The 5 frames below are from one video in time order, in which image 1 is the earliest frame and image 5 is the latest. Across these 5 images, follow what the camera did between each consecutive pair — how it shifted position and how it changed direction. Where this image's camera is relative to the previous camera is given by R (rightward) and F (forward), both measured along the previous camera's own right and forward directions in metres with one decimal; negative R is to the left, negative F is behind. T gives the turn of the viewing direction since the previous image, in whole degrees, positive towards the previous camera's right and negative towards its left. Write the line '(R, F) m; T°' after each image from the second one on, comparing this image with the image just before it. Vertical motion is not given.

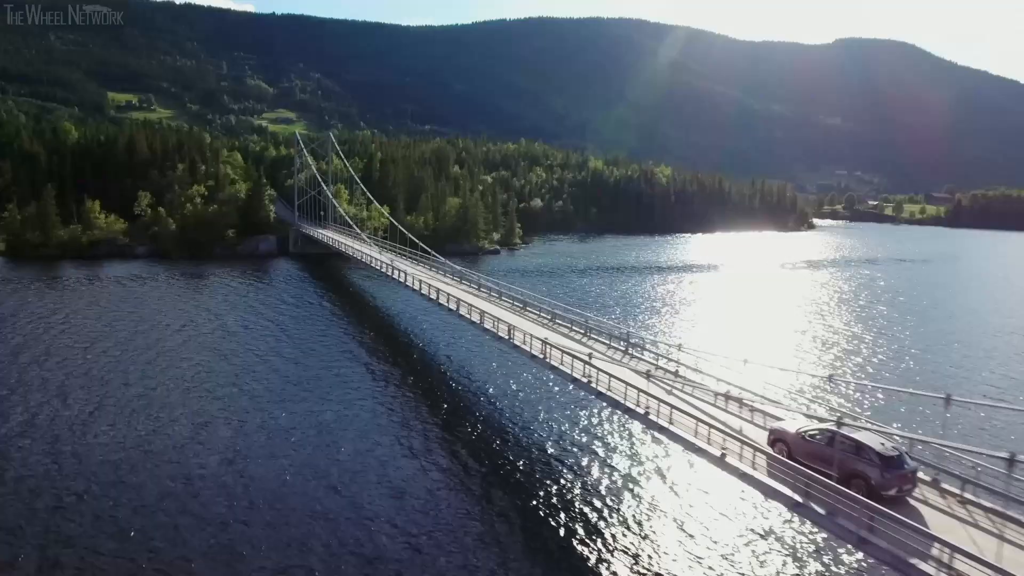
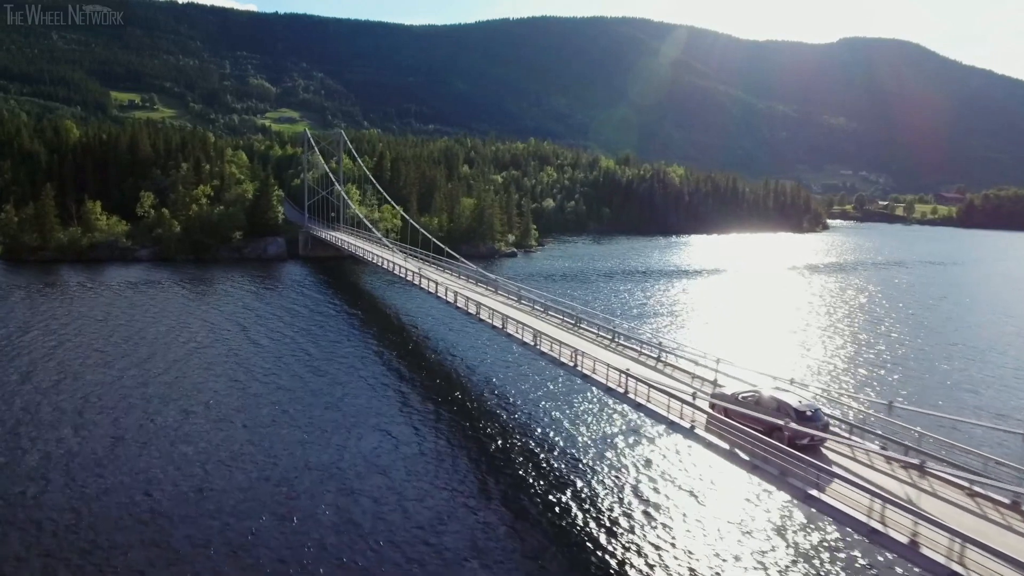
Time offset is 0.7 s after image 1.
(-0.6, +1.1) m; 0°
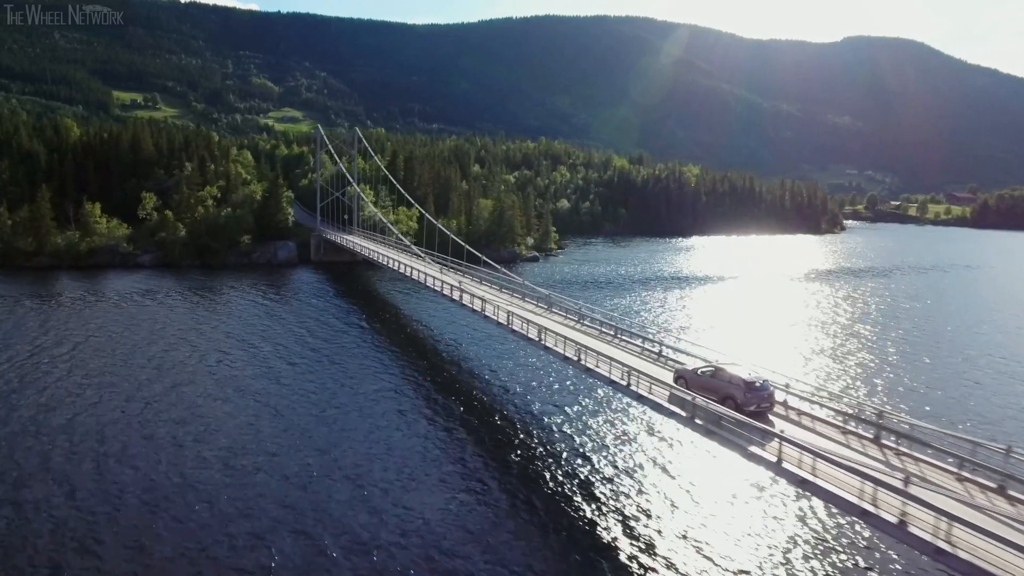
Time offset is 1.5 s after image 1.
(-0.7, +1.3) m; 0°
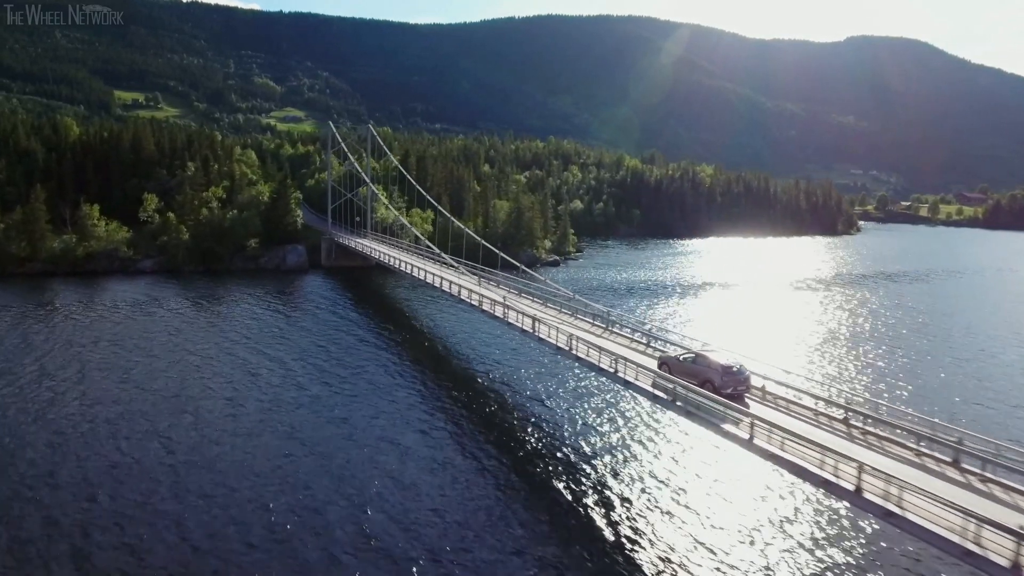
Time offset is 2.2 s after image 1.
(-0.6, +1.2) m; 0°
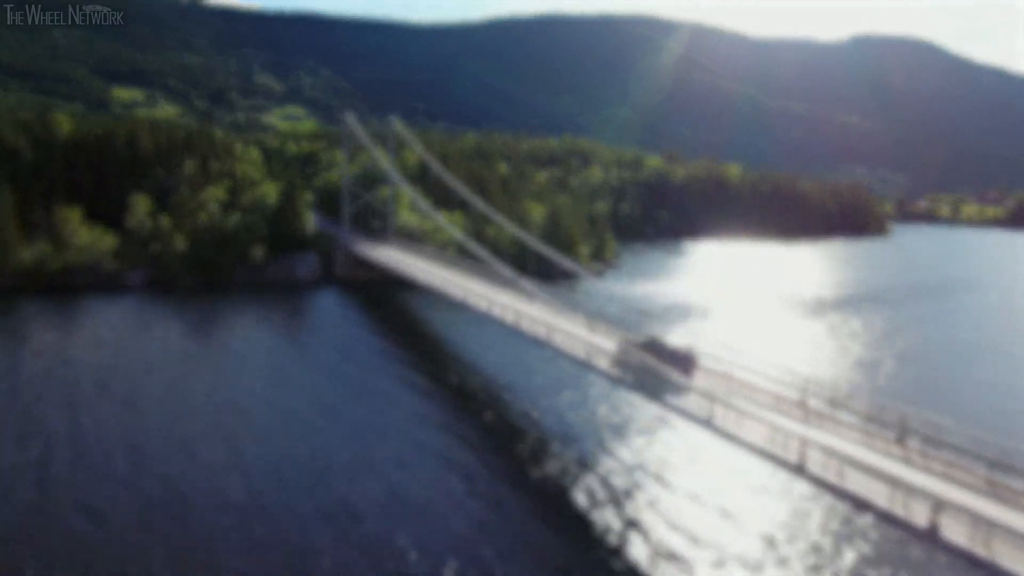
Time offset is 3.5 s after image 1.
(-1.2, +2.7) m; 0°
